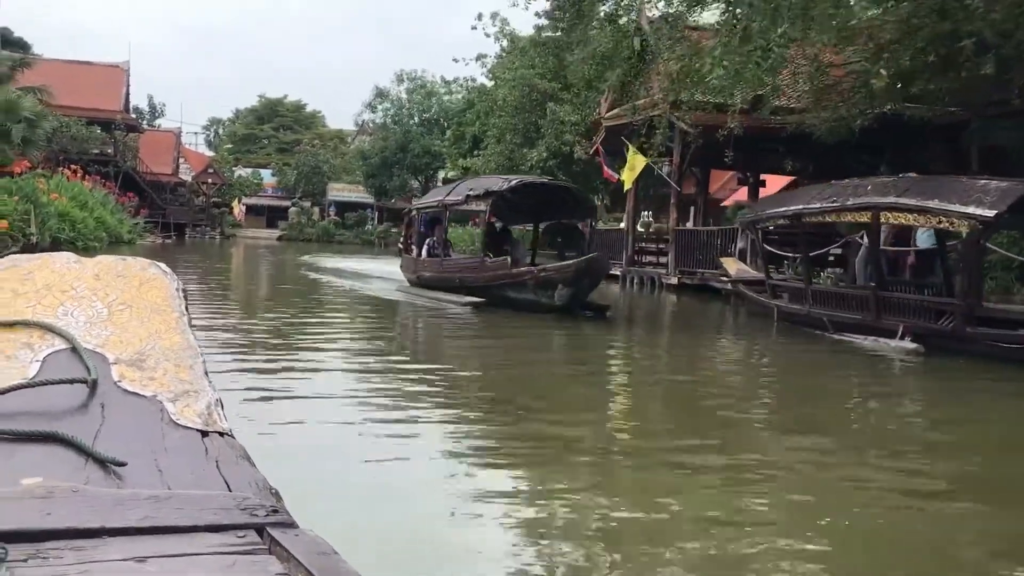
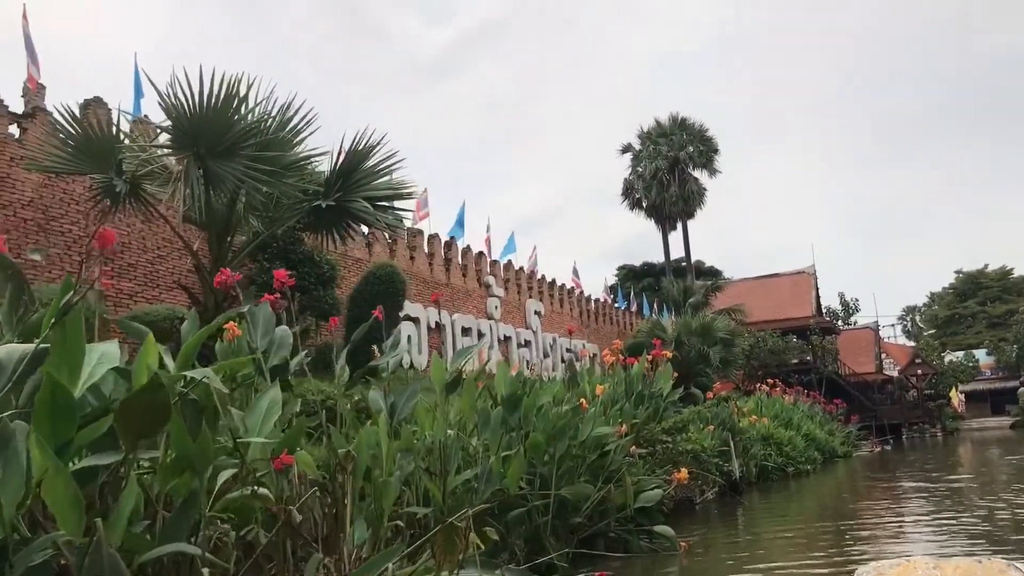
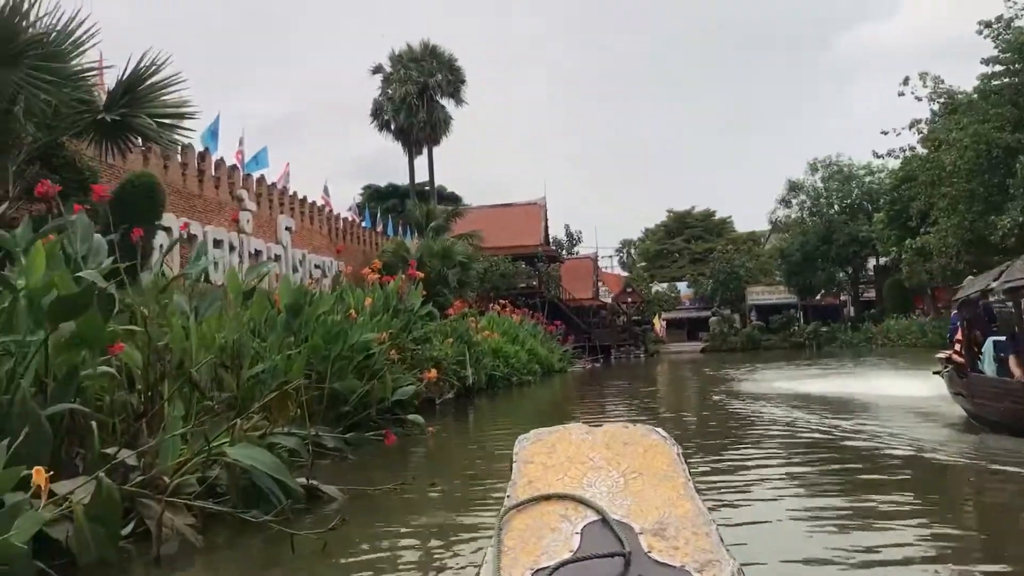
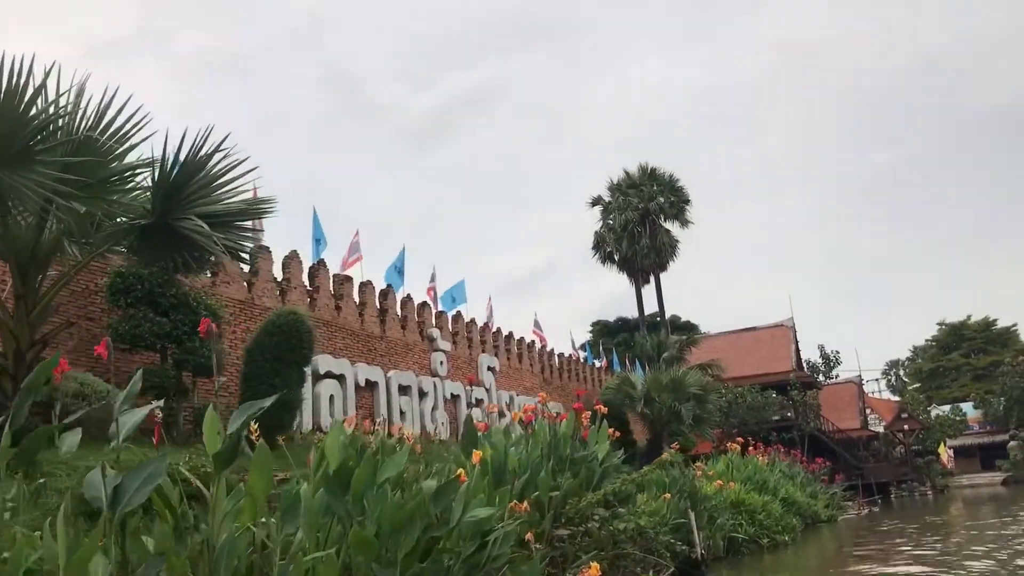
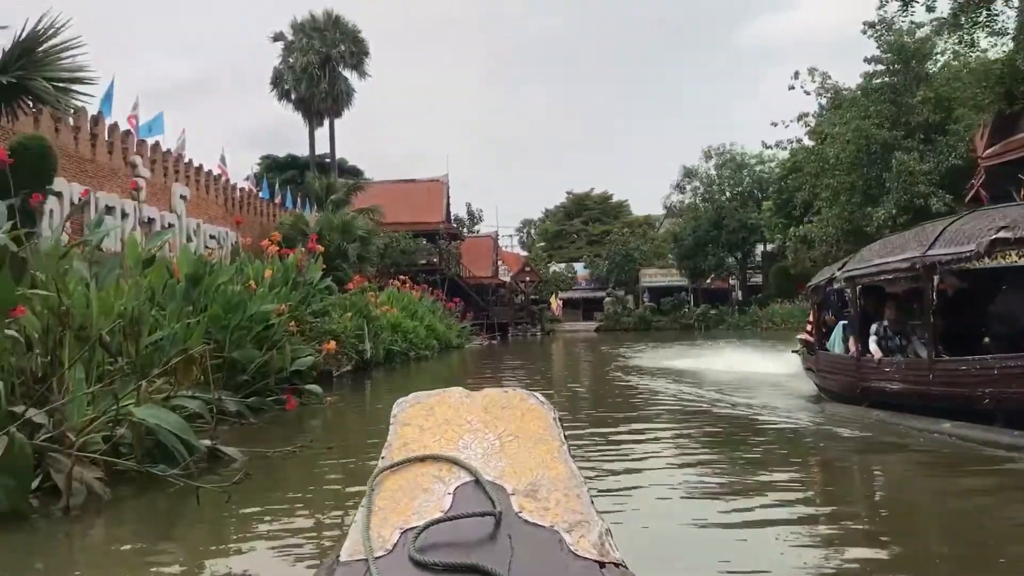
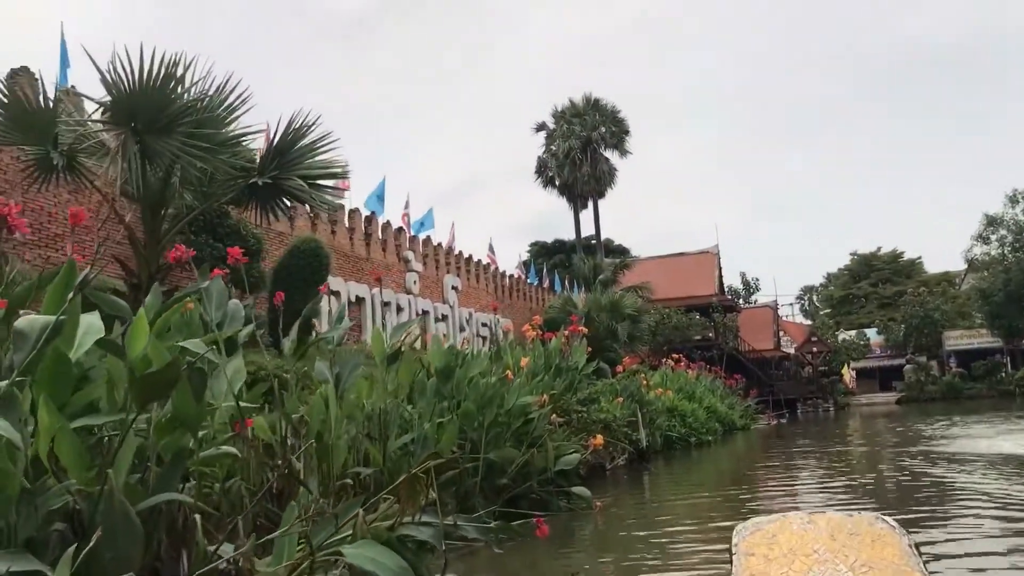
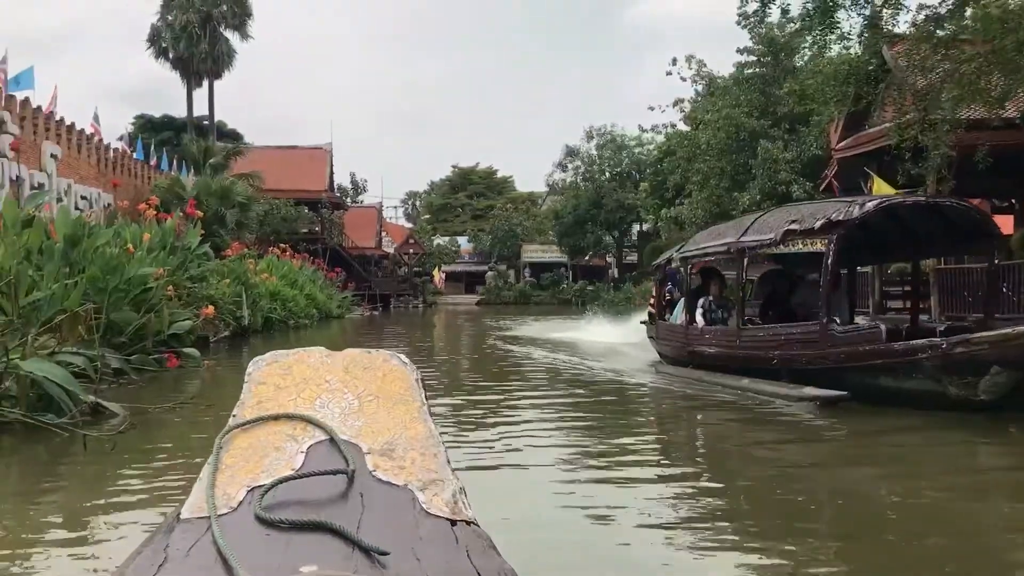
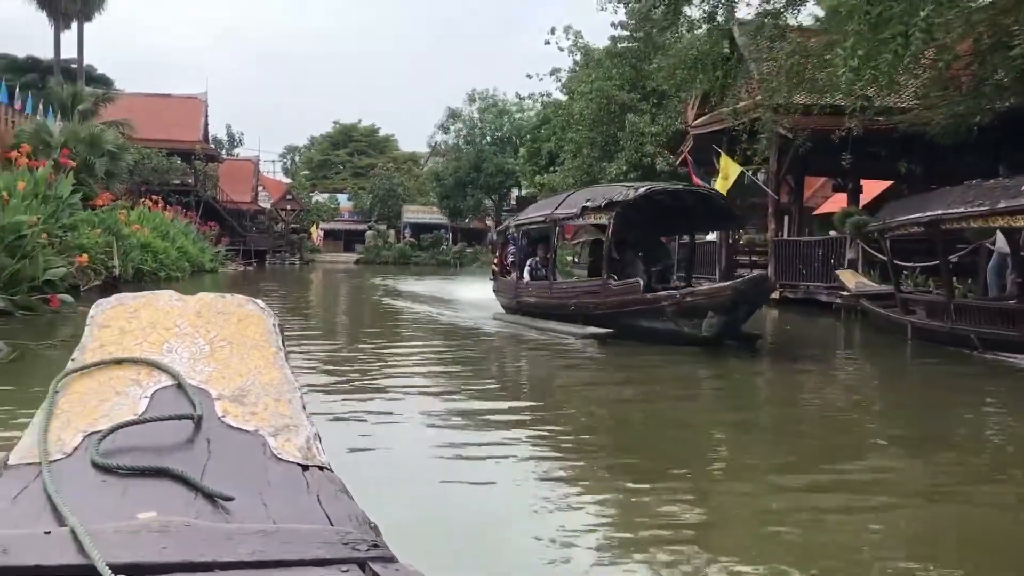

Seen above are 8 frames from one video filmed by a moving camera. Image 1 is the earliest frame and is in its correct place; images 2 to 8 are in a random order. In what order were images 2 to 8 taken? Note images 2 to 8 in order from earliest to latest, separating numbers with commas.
8, 7, 5, 3, 6, 2, 4
